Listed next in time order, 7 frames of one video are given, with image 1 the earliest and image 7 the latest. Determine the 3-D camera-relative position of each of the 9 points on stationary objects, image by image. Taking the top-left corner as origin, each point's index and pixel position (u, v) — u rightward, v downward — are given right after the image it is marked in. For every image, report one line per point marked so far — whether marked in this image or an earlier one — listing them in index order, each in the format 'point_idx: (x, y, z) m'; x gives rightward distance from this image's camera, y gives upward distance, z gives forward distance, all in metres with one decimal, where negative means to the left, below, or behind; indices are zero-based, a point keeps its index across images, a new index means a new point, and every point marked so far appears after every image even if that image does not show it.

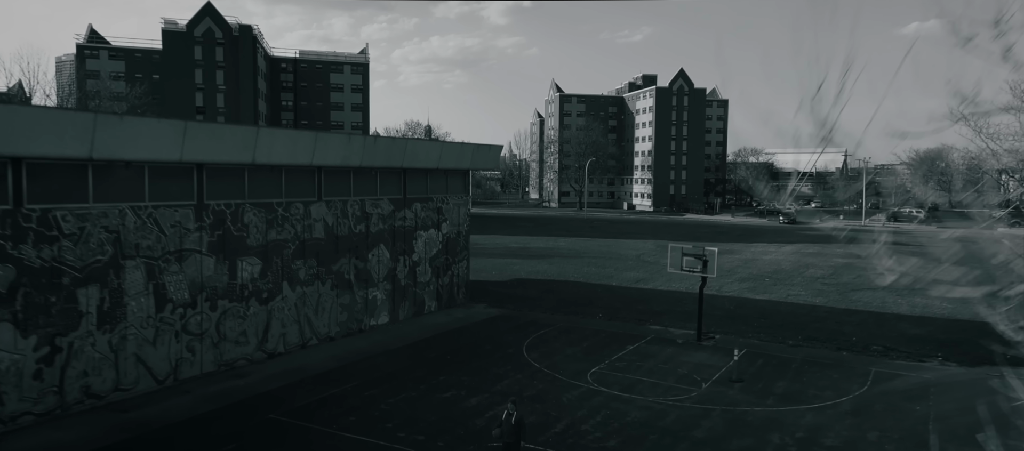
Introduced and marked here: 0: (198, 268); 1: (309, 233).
0: (-4.1, -0.6, +9.1) m
1: (-3.1, -0.1, +10.8) m
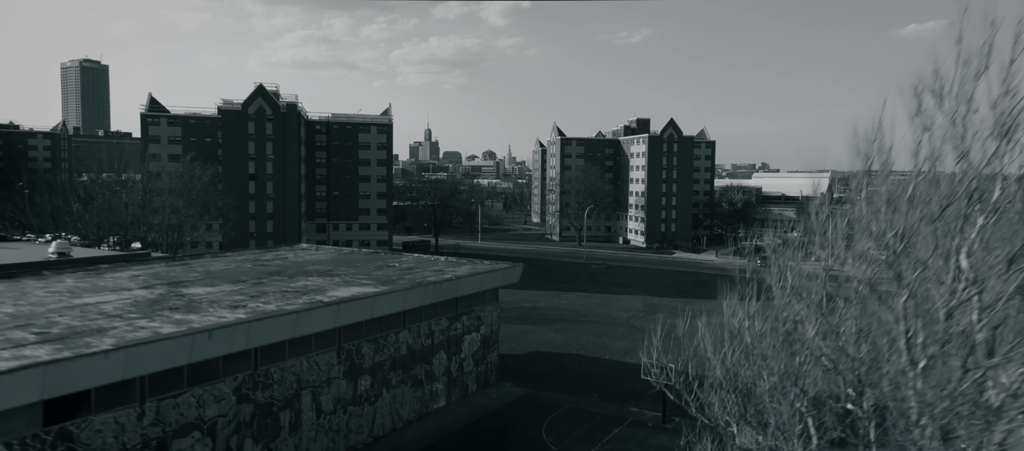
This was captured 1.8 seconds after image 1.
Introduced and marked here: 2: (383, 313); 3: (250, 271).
0: (-3.6, -3.3, +14.3) m
1: (-2.6, -2.8, +15.9) m
2: (-2.8, -1.9, +15.1) m
3: (-6.7, -1.2, +17.9) m
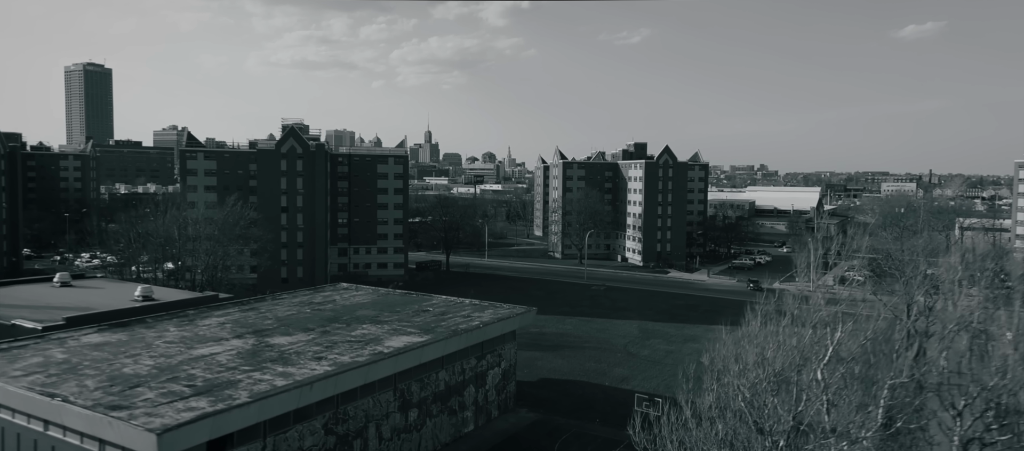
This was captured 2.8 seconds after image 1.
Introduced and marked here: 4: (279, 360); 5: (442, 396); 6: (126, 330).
0: (-3.0, -5.0, +18.0) m
1: (-2.0, -4.5, +19.7) m
2: (-2.2, -3.6, +18.9) m
3: (-6.2, -2.9, +21.7) m
4: (-5.6, -3.2, +16.8) m
5: (-2.0, -4.8, +19.8) m
6: (-10.6, -2.9, +19.2) m
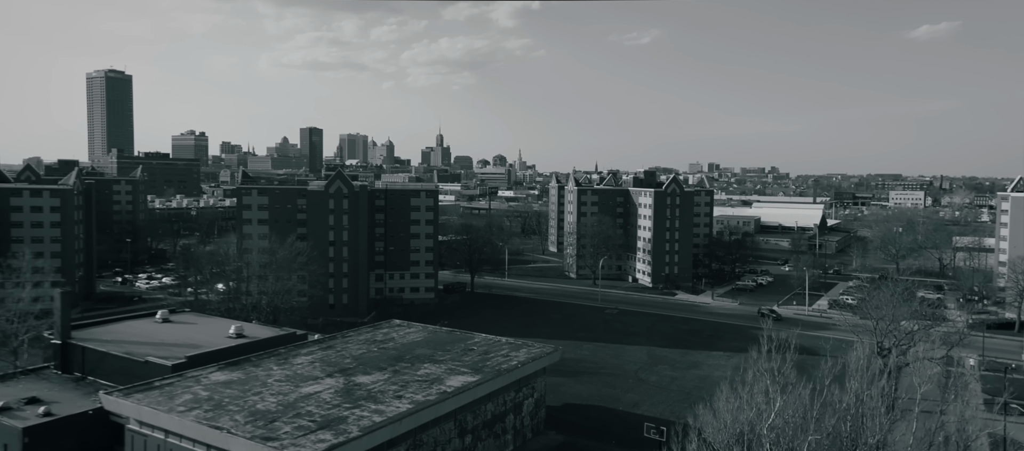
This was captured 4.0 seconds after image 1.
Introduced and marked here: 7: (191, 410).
0: (-1.9, -7.2, +22.9) m
1: (-0.9, -6.7, +24.6) m
2: (-1.1, -5.7, +23.8) m
3: (-5.0, -5.0, +26.6) m
4: (-4.4, -5.4, +21.7) m
5: (-0.8, -7.0, +24.7) m
6: (-9.4, -5.0, +24.2) m
7: (-9.1, -5.3, +19.9) m
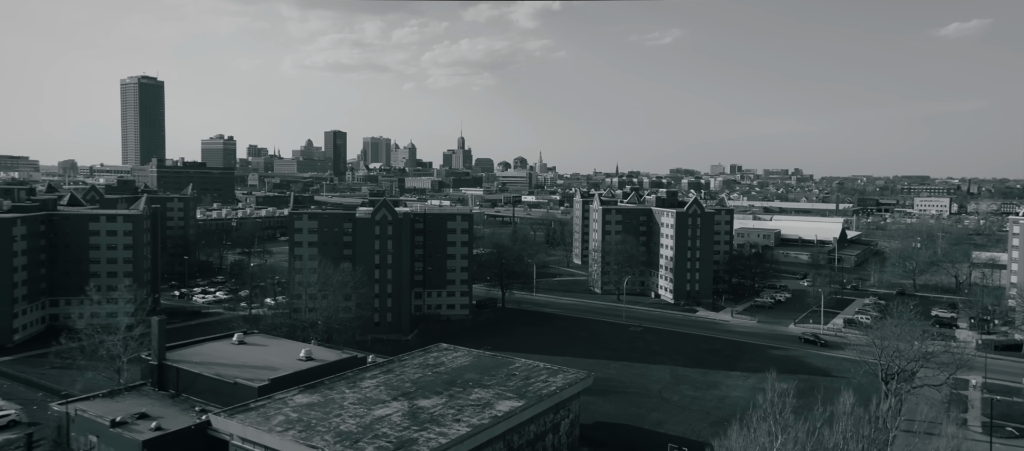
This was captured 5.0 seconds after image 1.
0: (-0.3, -8.9, +26.5) m
1: (+0.7, -8.5, +28.2) m
2: (+0.5, -7.5, +27.4) m
3: (-3.3, -6.8, +30.4) m
4: (-2.9, -7.1, +25.4) m
5: (+0.8, -8.8, +28.3) m
6: (-7.8, -6.7, +28.1) m
7: (-7.6, -7.0, +23.8) m
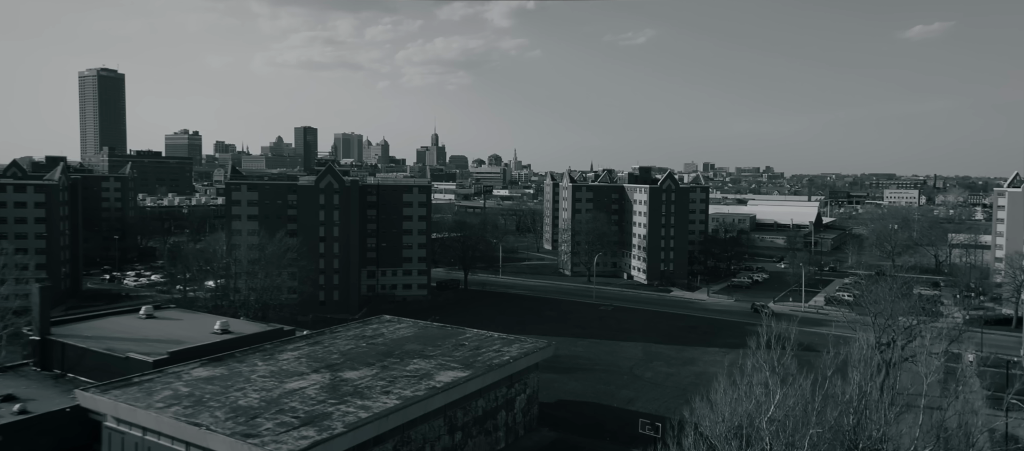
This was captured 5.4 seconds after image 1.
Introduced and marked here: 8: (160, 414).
0: (-2.2, -6.9, +22.3) m
1: (-1.2, -6.4, +23.9) m
2: (-1.3, -5.4, +23.1) m
3: (-5.3, -4.7, +26.0) m
4: (-4.7, -5.1, +21.0) m
5: (-1.1, -6.7, +24.0) m
6: (-9.7, -4.7, +23.5) m
7: (-9.4, -5.0, +19.2) m
8: (-9.3, -5.0, +18.6) m
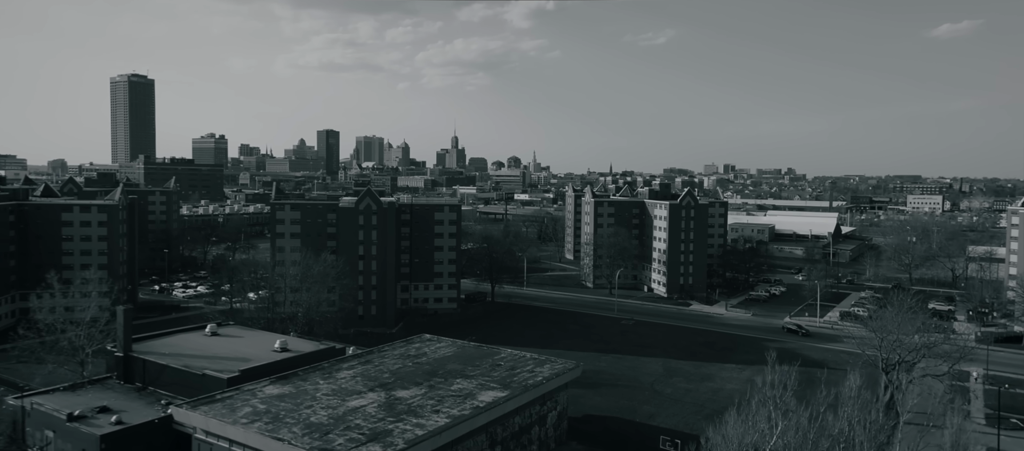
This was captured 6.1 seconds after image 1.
0: (-0.9, -8.2, +25.1) m
1: (+0.1, -7.7, +26.7) m
2: (-0.1, -6.8, +25.9) m
3: (-3.9, -6.0, +28.8) m
4: (-3.5, -6.4, +23.9) m
5: (+0.2, -8.0, +26.8) m
6: (-8.4, -6.0, +26.5) m
7: (-8.2, -6.3, +22.2) m
8: (-8.2, -6.3, +21.6) m
